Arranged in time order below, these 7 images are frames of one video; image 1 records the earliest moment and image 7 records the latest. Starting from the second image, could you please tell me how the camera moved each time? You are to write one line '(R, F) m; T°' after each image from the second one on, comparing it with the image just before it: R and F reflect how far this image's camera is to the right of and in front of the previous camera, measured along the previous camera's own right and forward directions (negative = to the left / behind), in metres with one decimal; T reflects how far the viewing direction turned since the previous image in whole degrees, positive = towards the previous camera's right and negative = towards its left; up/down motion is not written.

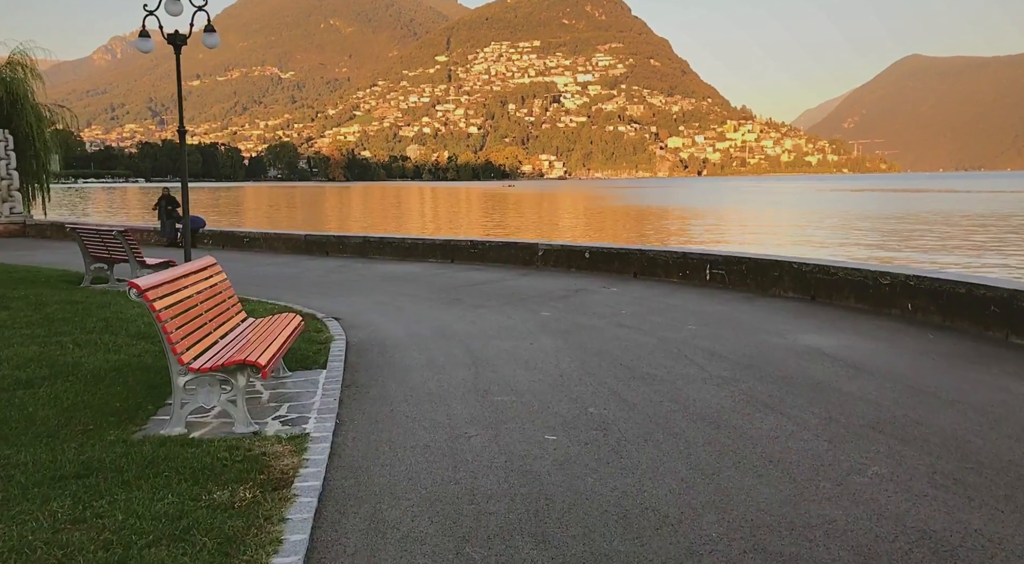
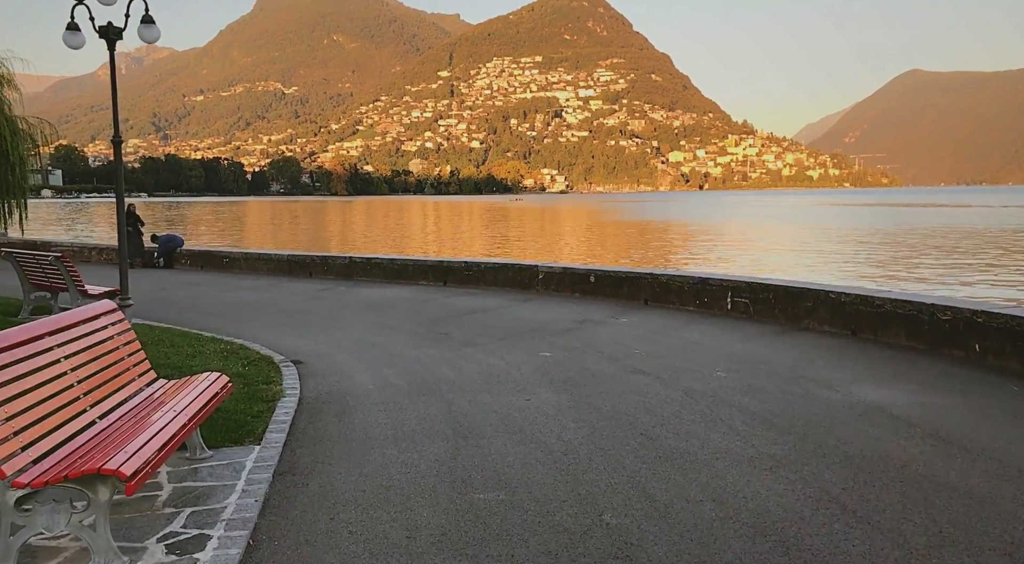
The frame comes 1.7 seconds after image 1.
(+0.1, +1.3) m; 0°
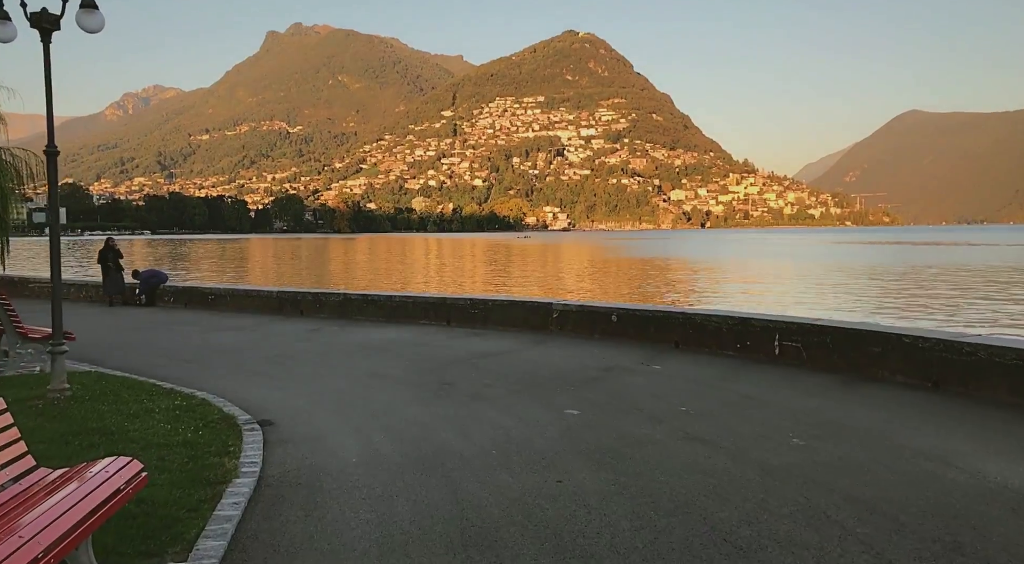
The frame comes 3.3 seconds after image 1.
(-0.1, +1.3) m; 0°
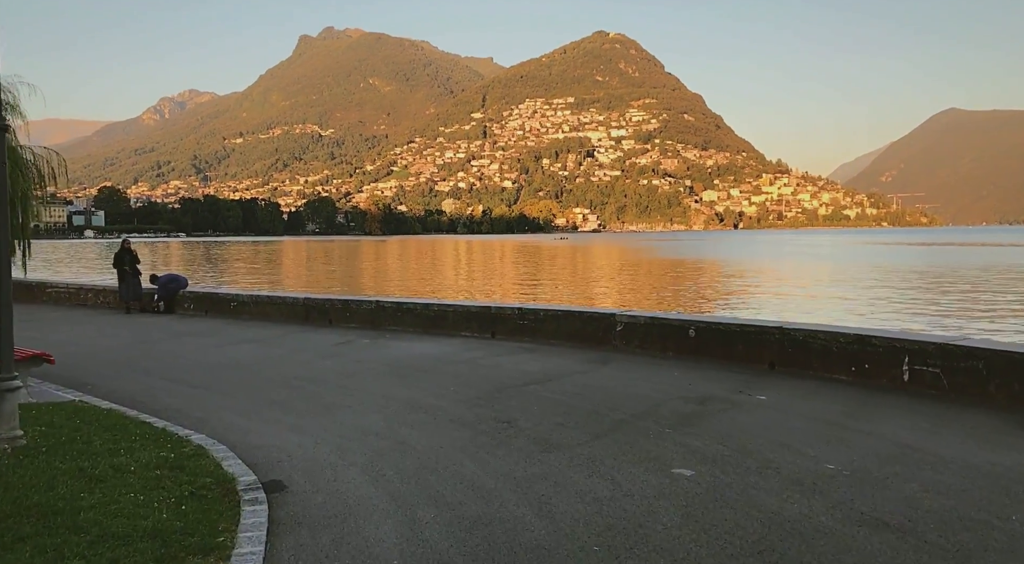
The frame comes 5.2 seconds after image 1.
(-0.4, +1.5) m; -2°
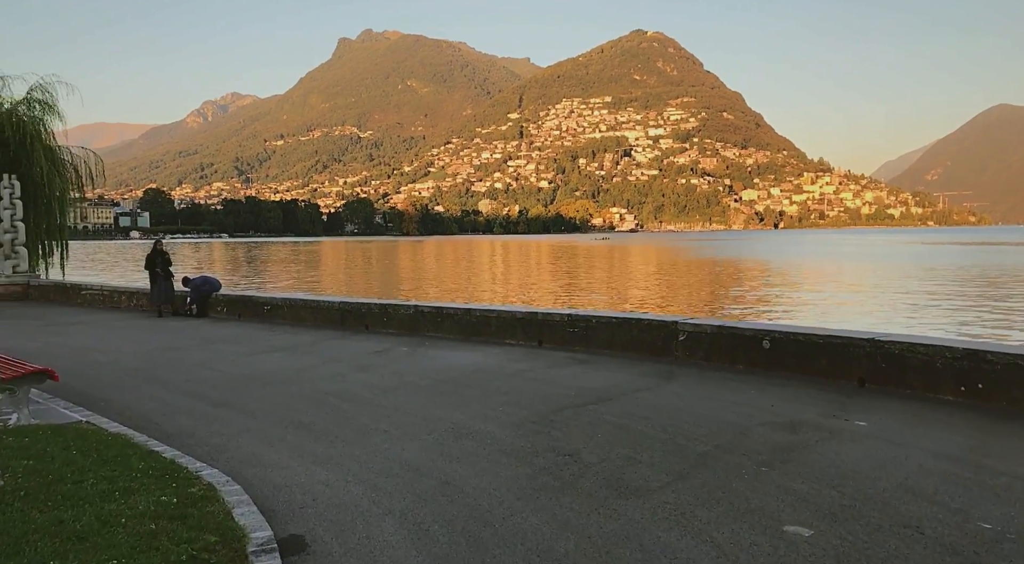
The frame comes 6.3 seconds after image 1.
(-0.2, +0.8) m; -3°
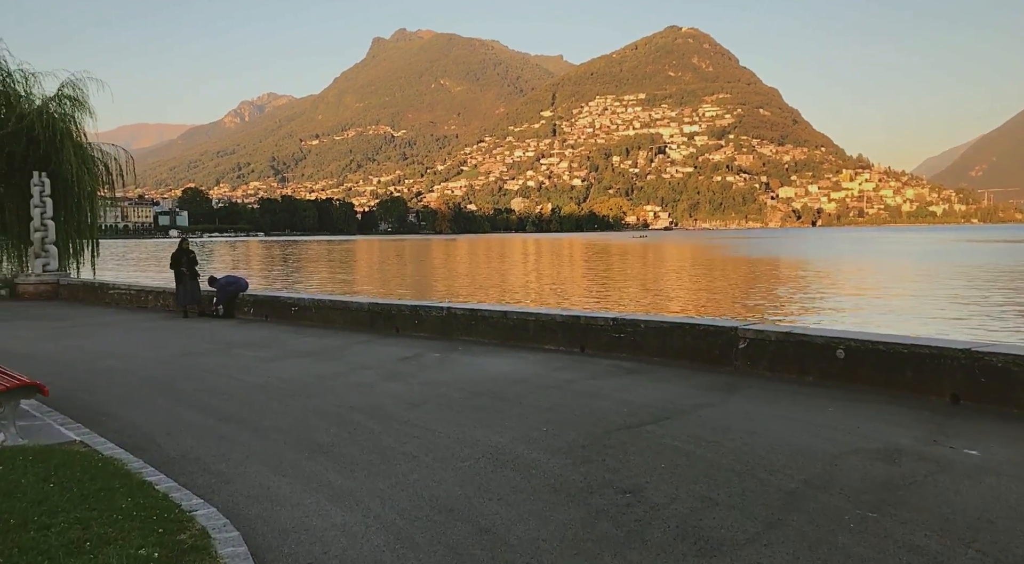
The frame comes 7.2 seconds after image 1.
(-0.1, +0.8) m; -2°
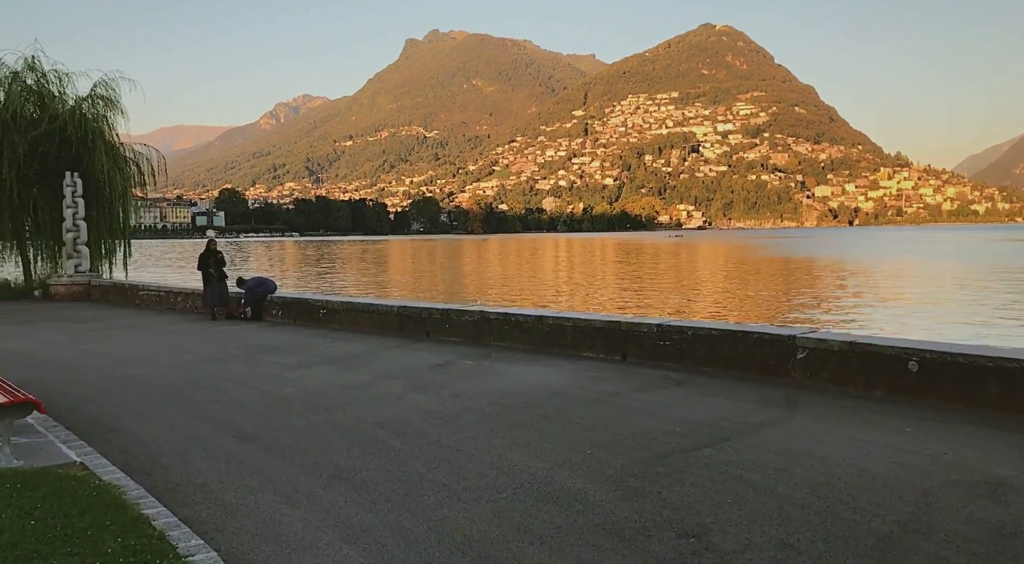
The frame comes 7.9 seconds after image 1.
(-0.1, +0.6) m; -2°
